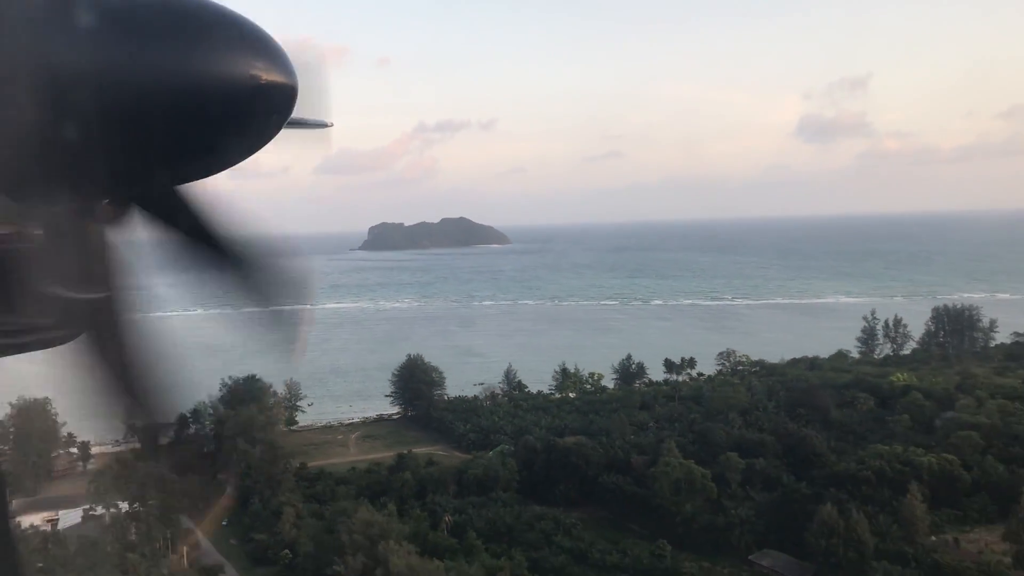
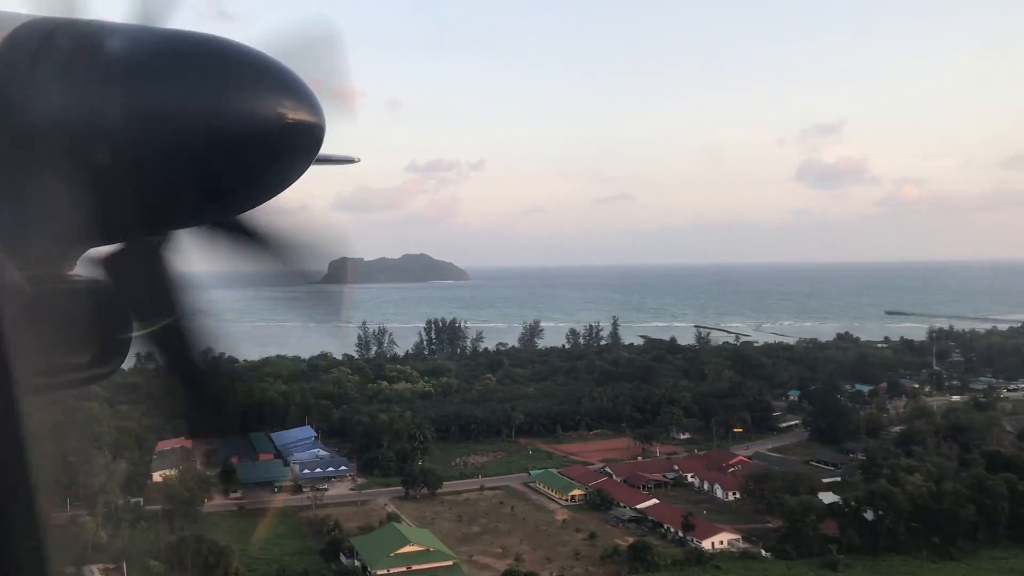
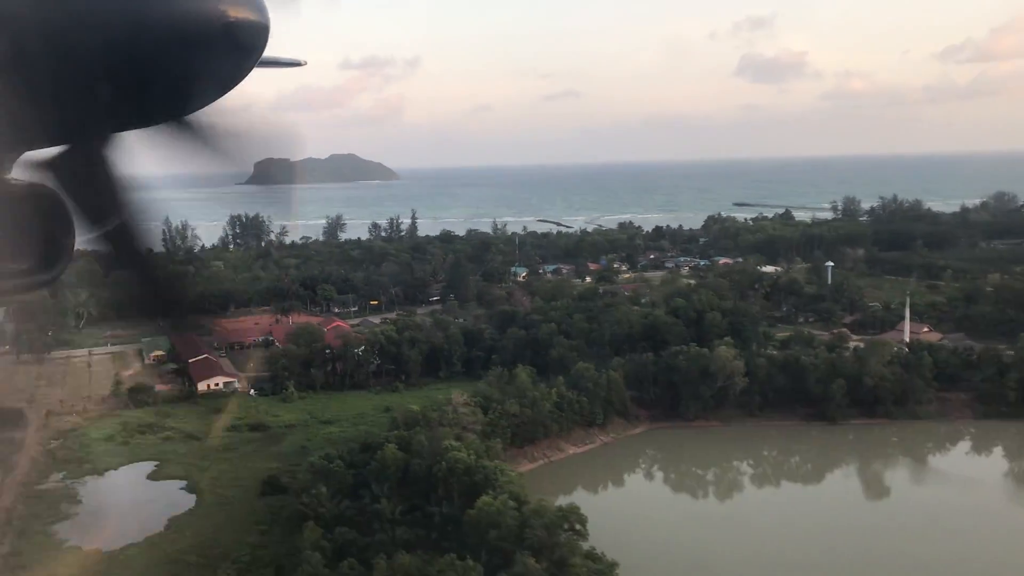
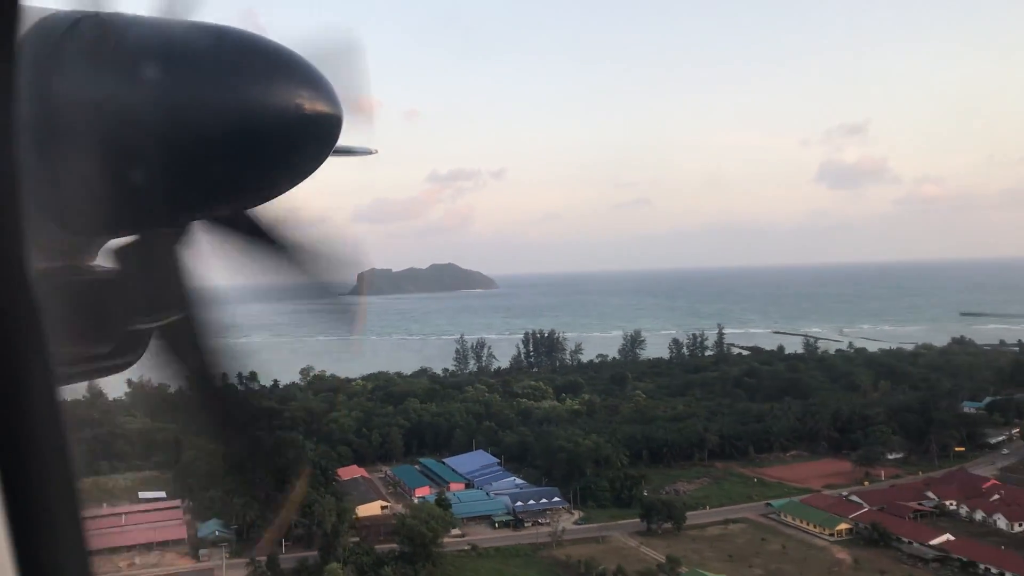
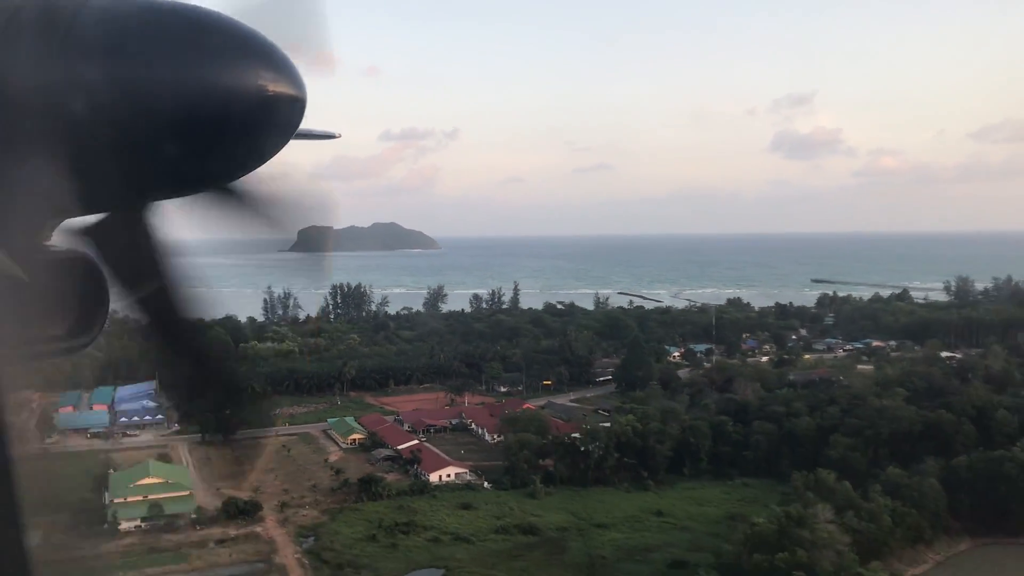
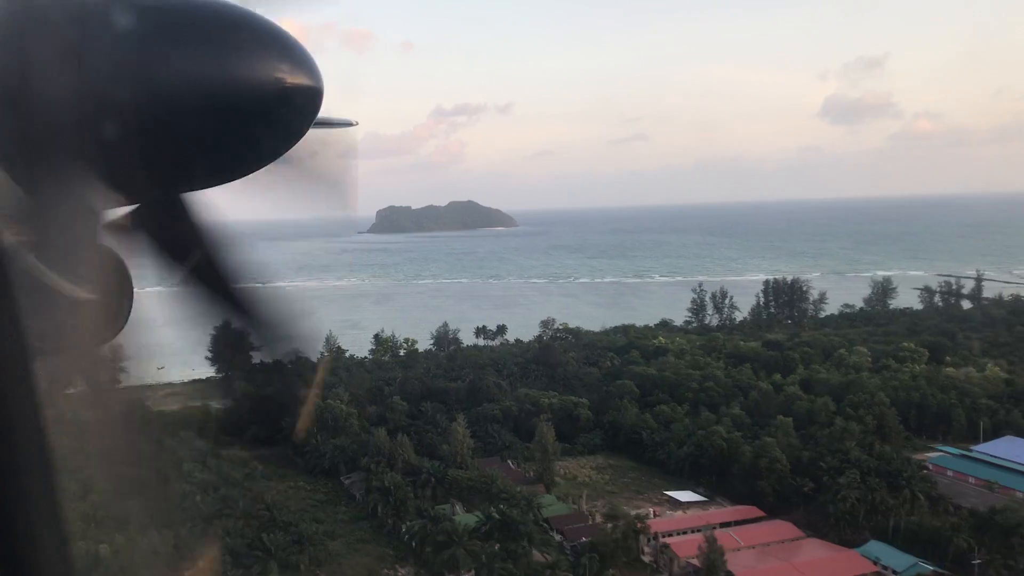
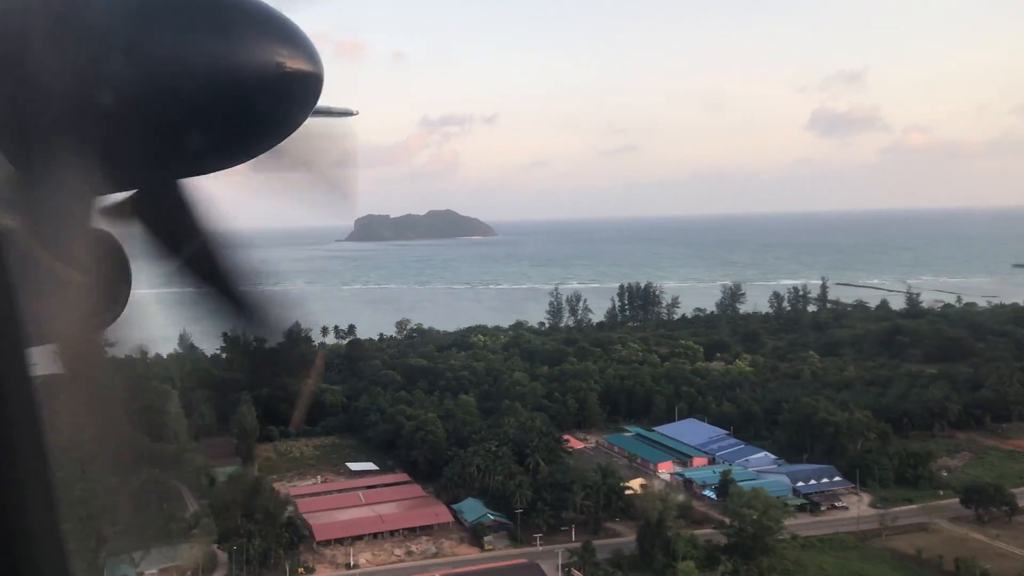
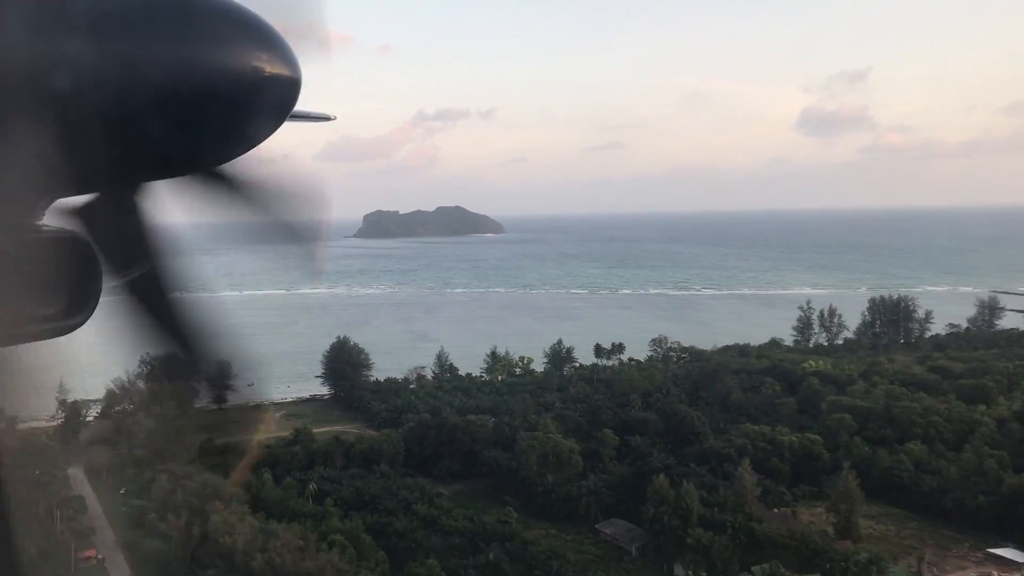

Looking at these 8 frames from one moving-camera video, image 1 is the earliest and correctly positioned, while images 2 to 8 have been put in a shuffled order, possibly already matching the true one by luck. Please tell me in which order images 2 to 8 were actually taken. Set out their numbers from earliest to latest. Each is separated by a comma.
8, 6, 7, 4, 2, 5, 3
